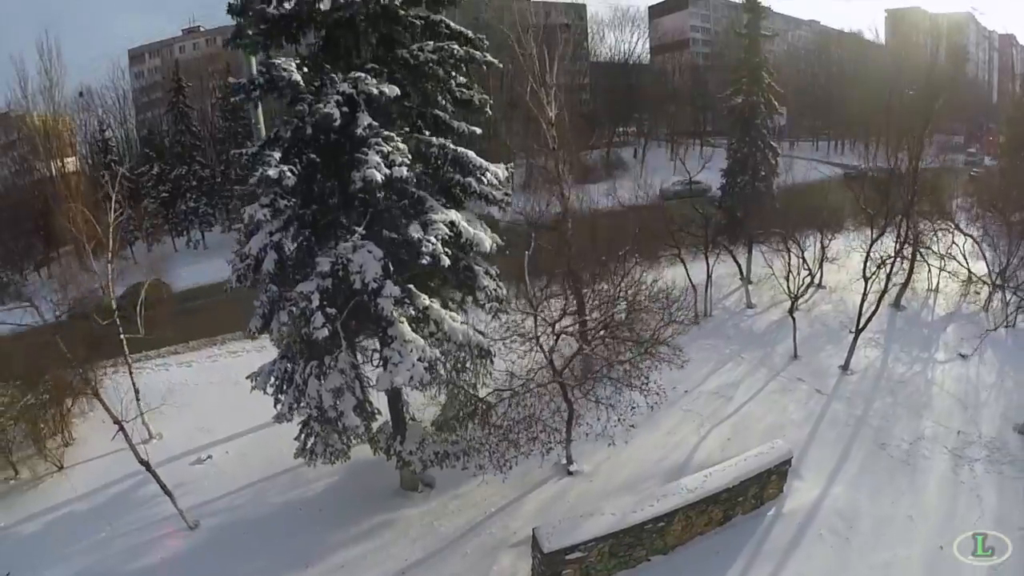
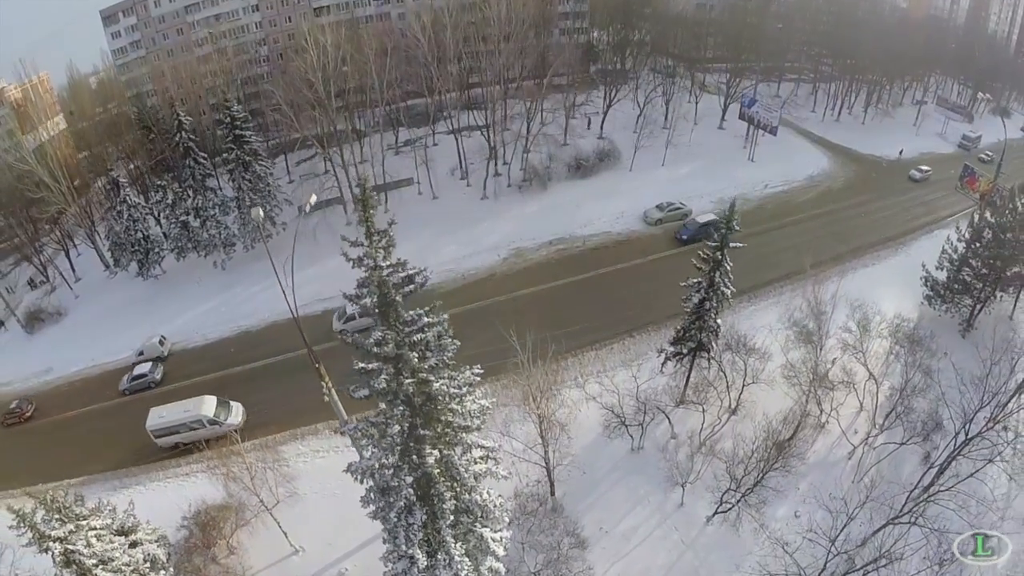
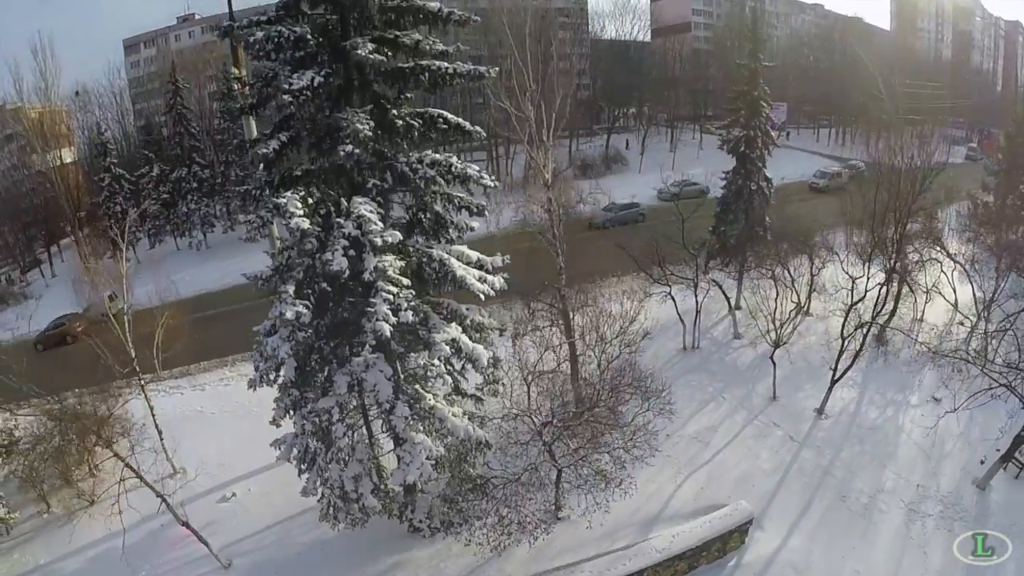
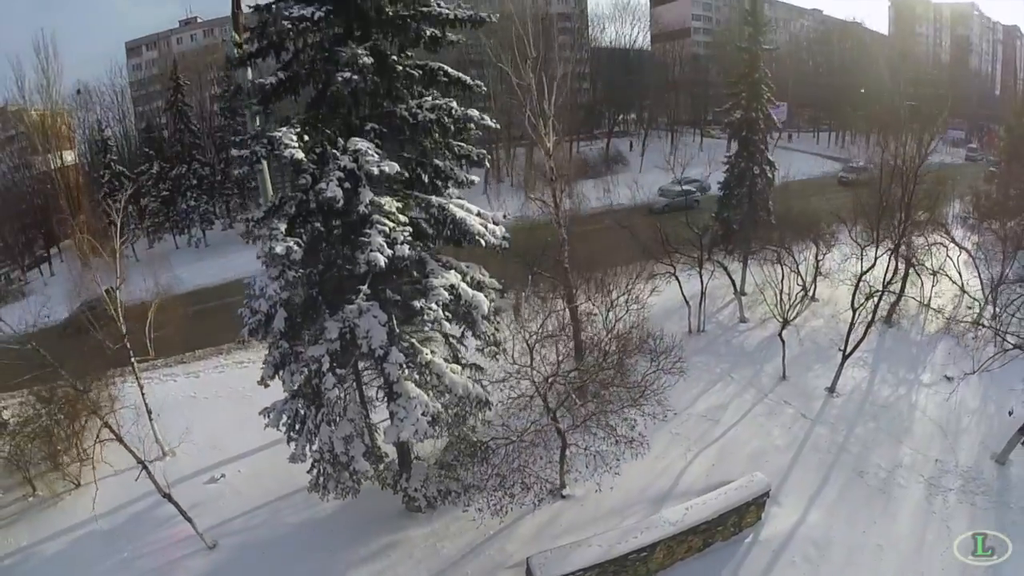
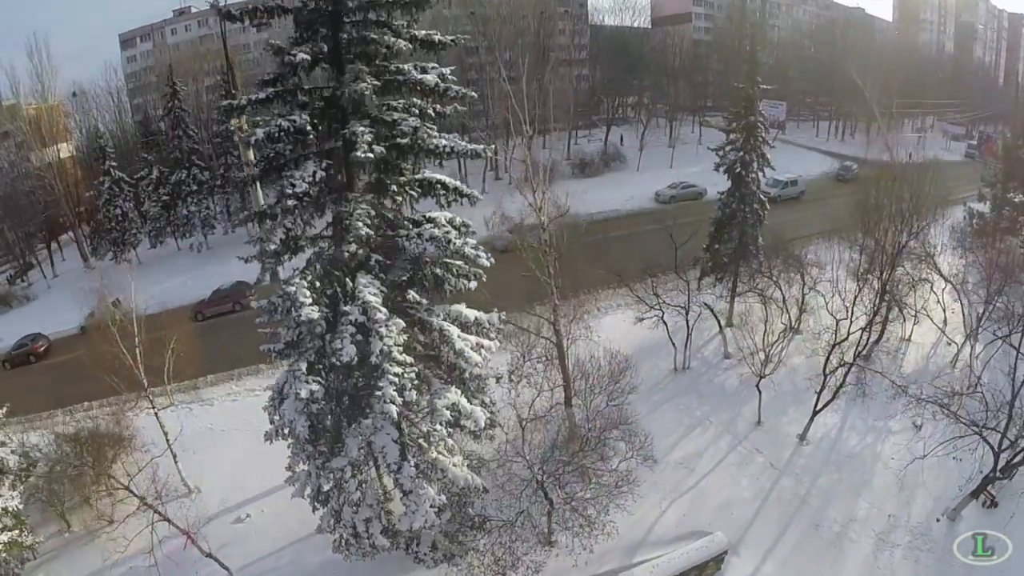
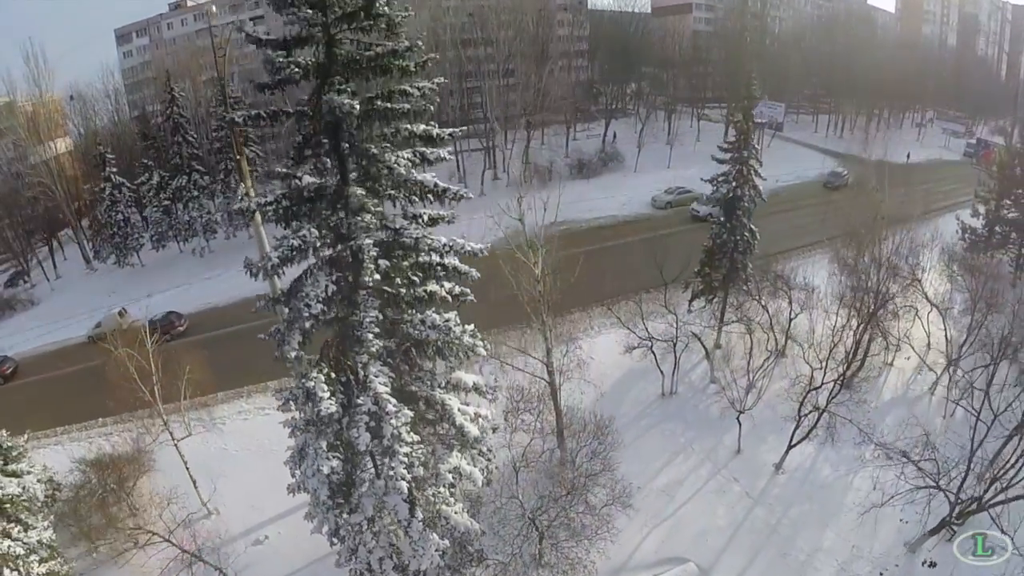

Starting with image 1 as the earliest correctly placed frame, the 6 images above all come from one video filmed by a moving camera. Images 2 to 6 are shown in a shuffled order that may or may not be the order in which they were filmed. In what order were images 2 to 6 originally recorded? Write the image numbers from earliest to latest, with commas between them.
4, 3, 5, 6, 2
